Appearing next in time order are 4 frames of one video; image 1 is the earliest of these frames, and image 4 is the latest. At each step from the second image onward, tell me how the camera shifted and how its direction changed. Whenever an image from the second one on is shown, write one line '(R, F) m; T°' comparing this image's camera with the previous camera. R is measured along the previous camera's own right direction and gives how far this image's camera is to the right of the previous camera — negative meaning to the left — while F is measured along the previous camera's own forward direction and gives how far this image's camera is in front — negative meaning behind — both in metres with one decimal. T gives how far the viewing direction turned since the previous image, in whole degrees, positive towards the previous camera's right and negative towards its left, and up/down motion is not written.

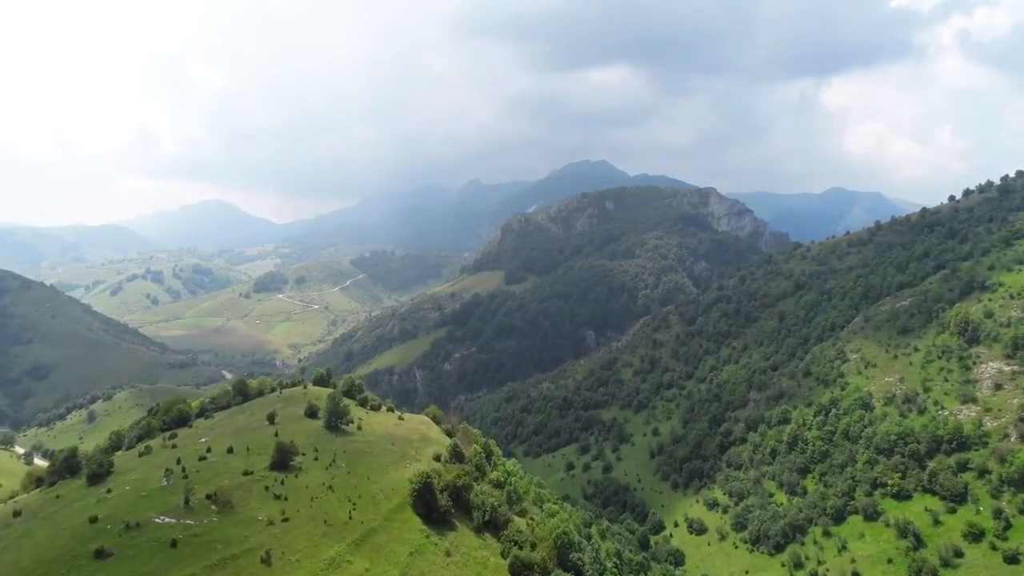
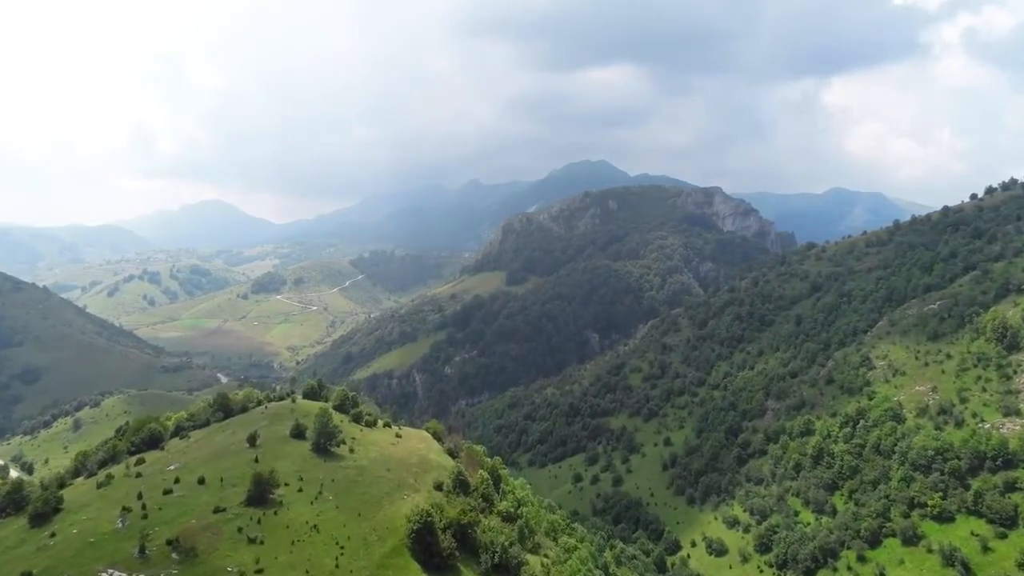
(-1.2, +8.4) m; 0°
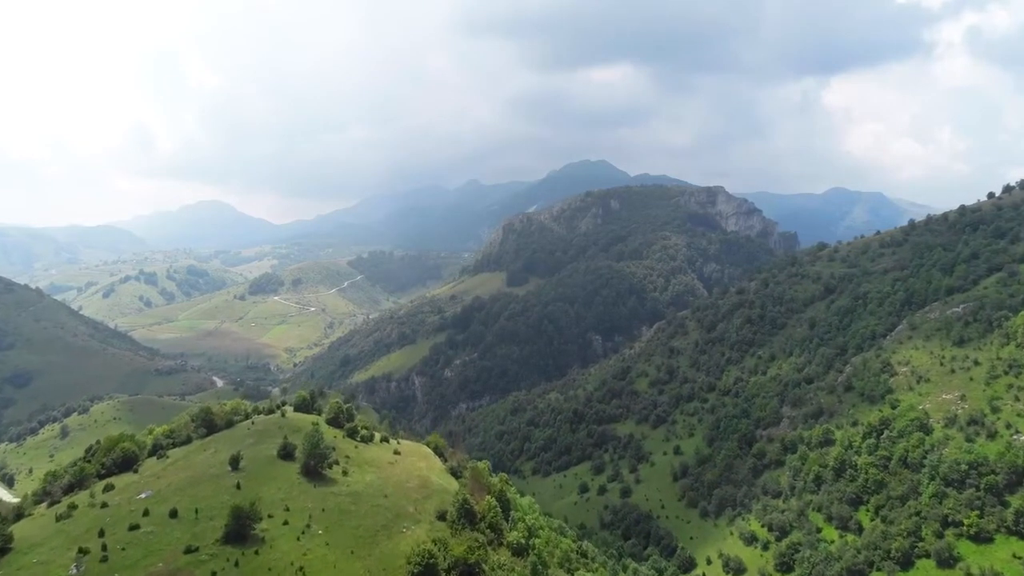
(-1.2, +6.5) m; 0°
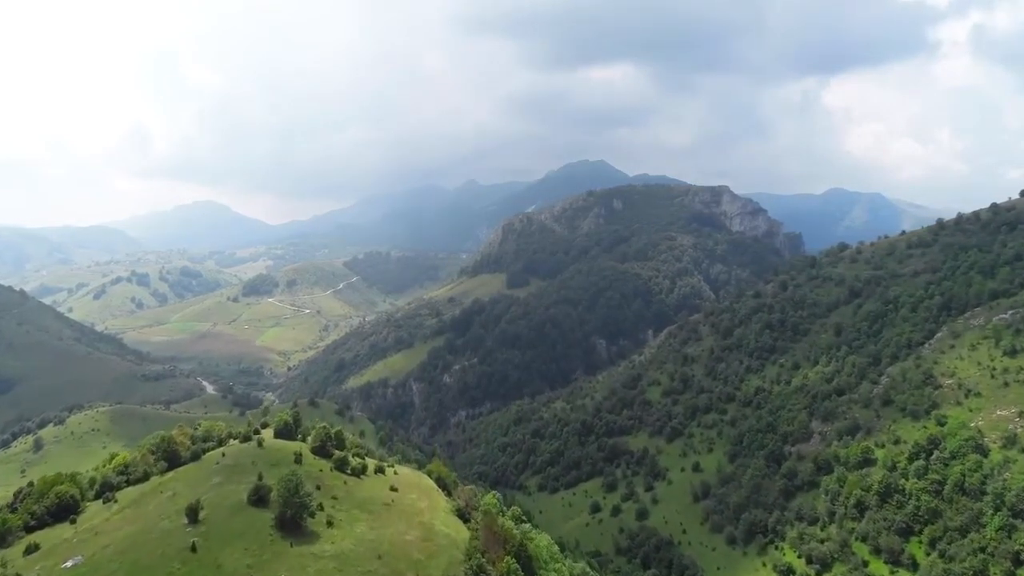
(-2.3, +11.6) m; 0°
